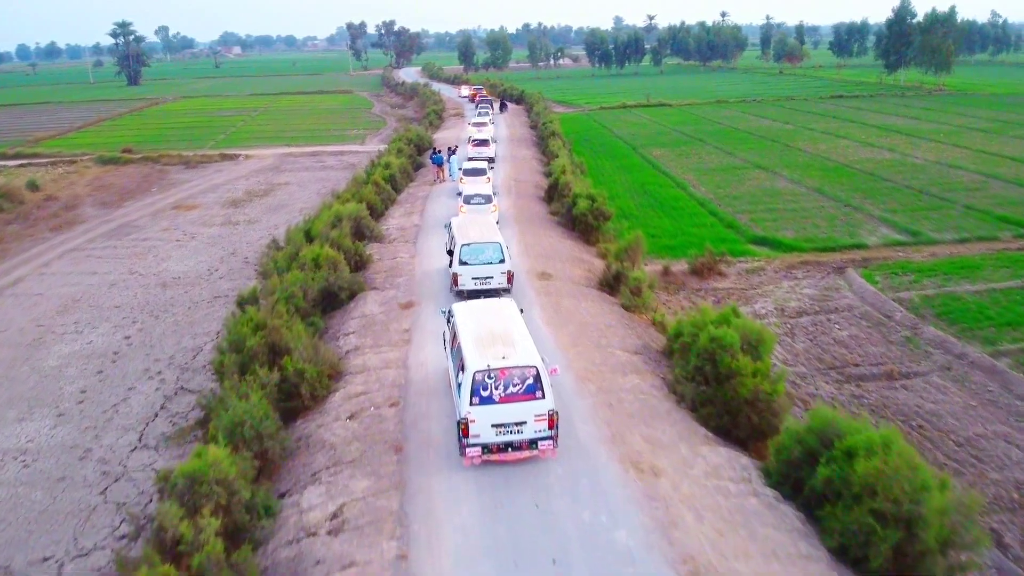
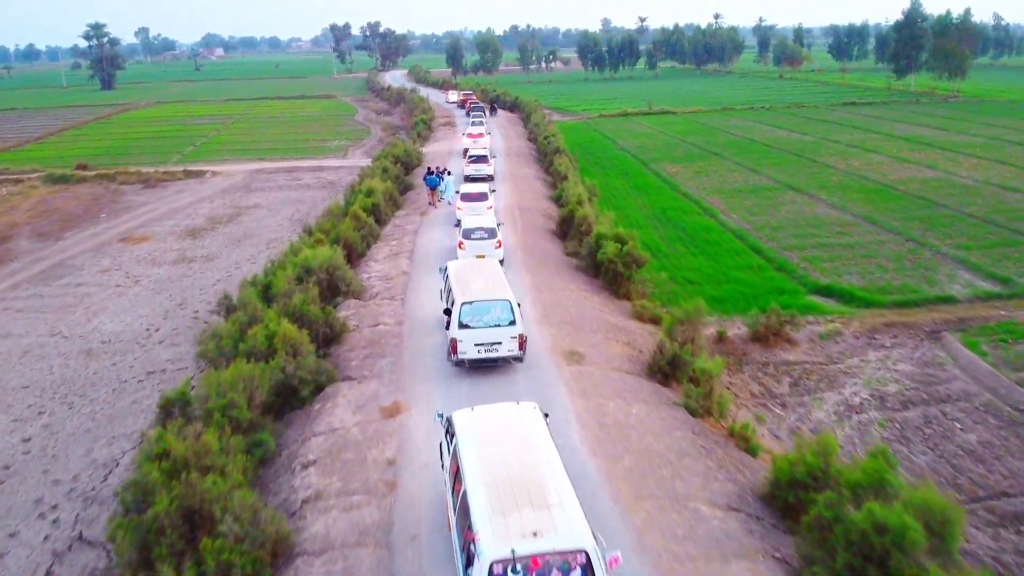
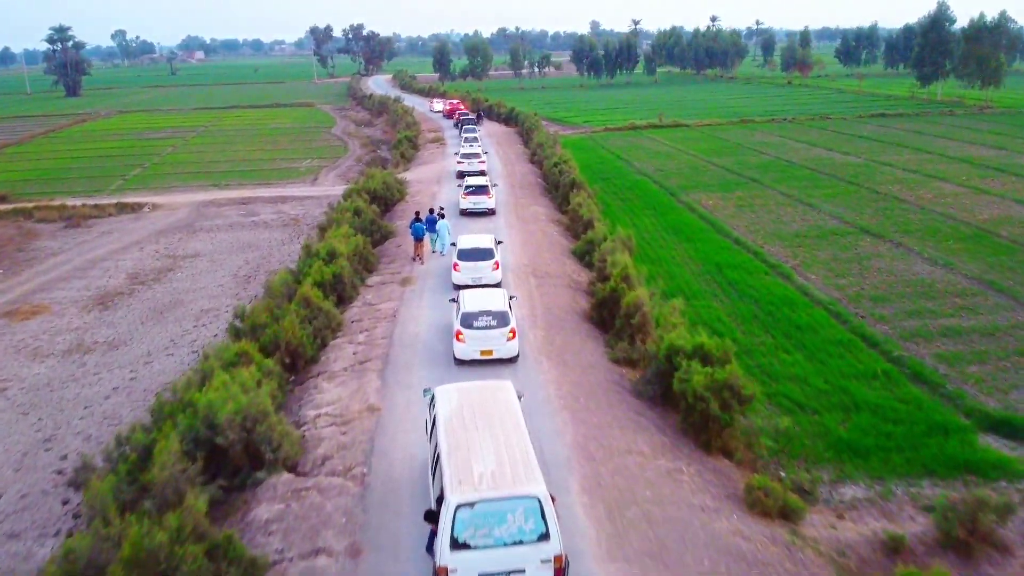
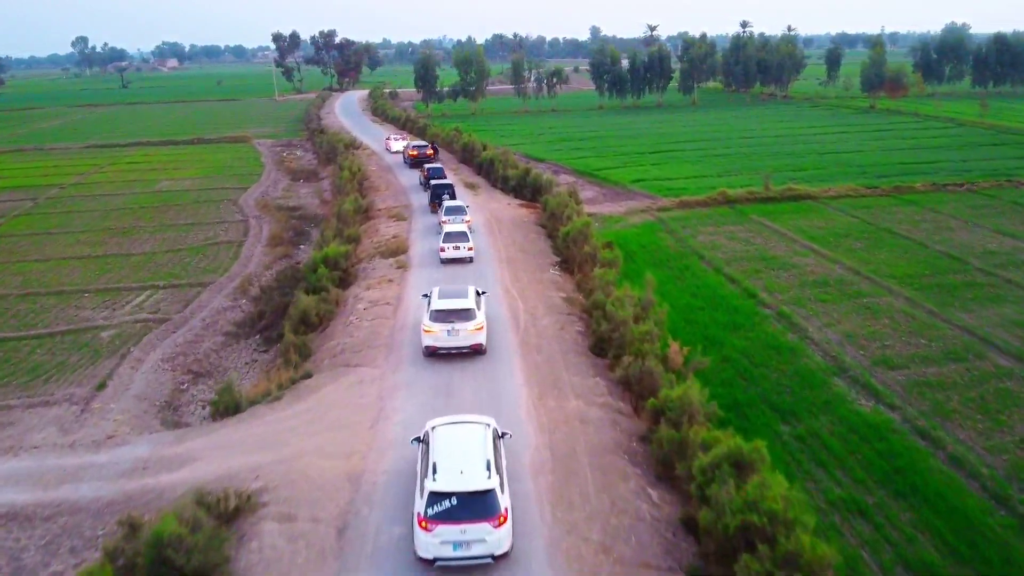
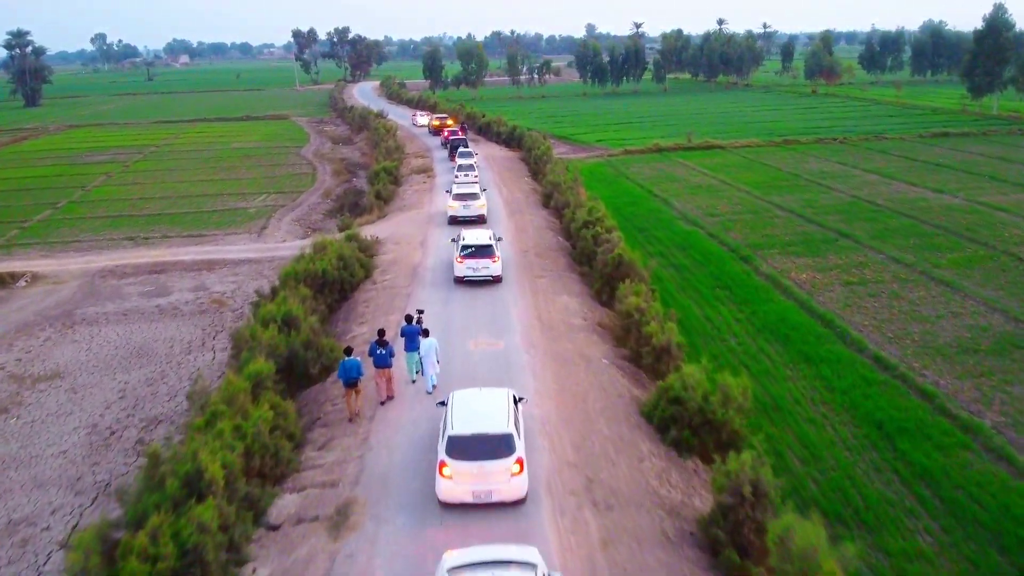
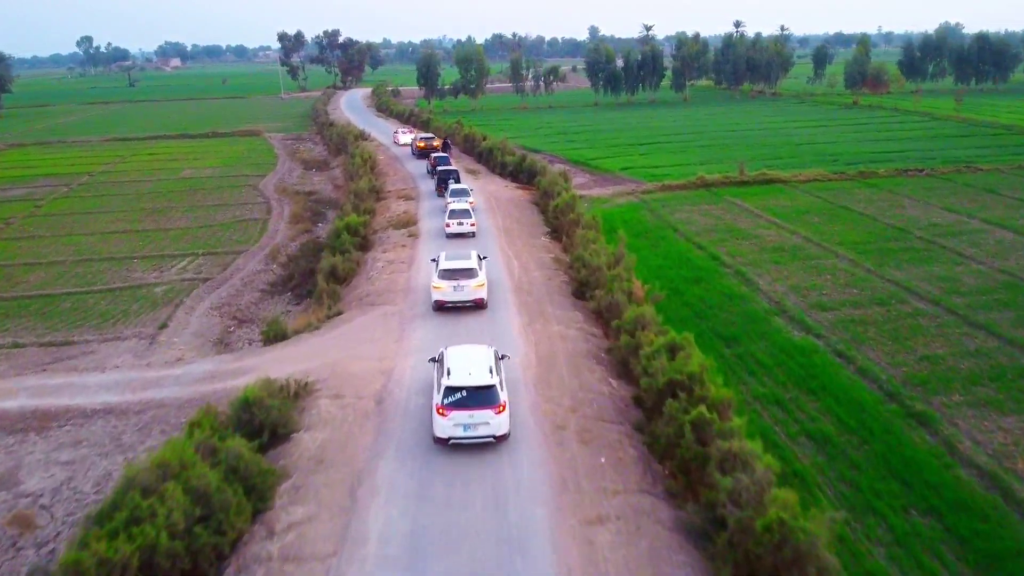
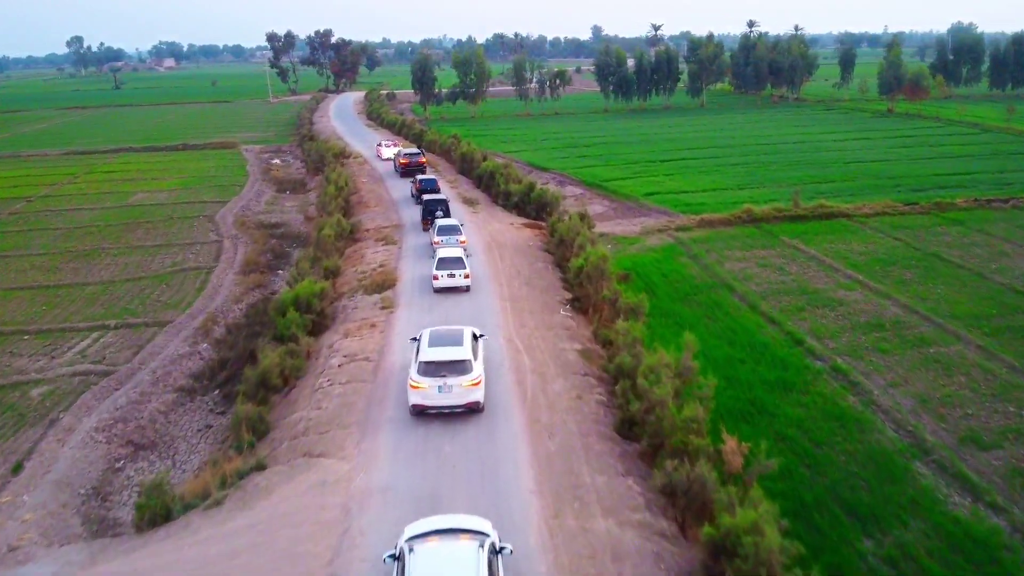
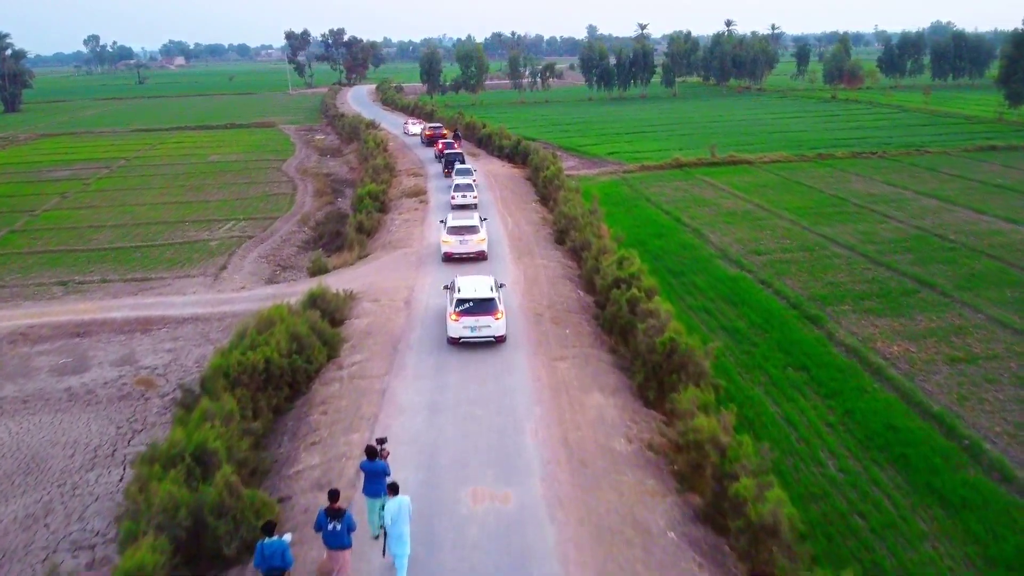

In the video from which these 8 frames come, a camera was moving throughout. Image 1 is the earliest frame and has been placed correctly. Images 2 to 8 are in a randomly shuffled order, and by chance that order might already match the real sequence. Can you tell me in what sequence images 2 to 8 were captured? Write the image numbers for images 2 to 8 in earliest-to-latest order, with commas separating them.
2, 3, 5, 8, 6, 4, 7
